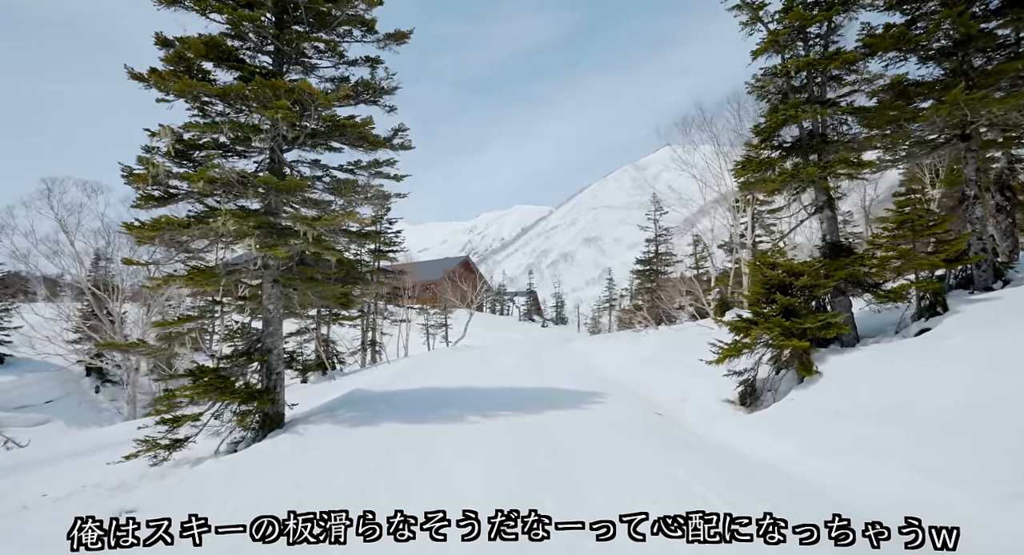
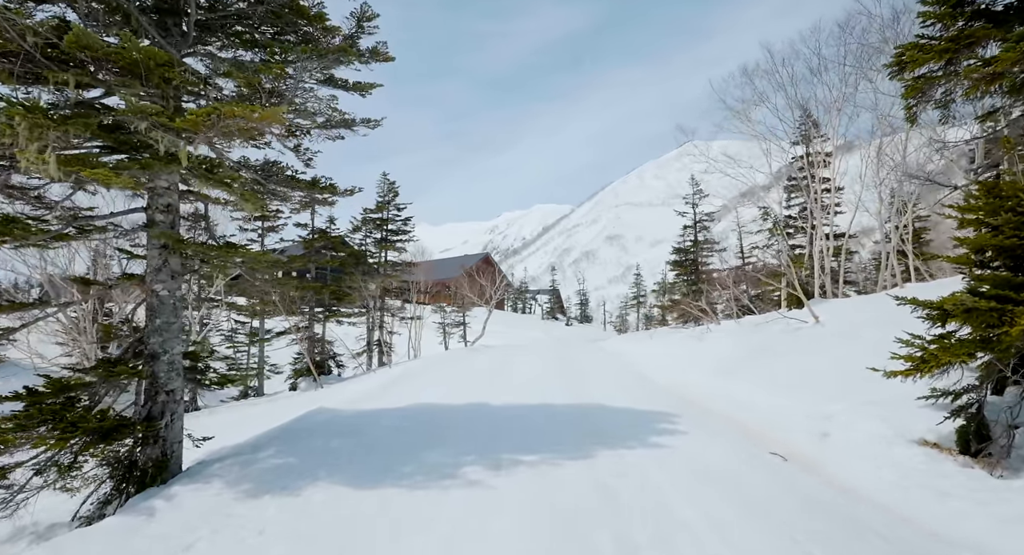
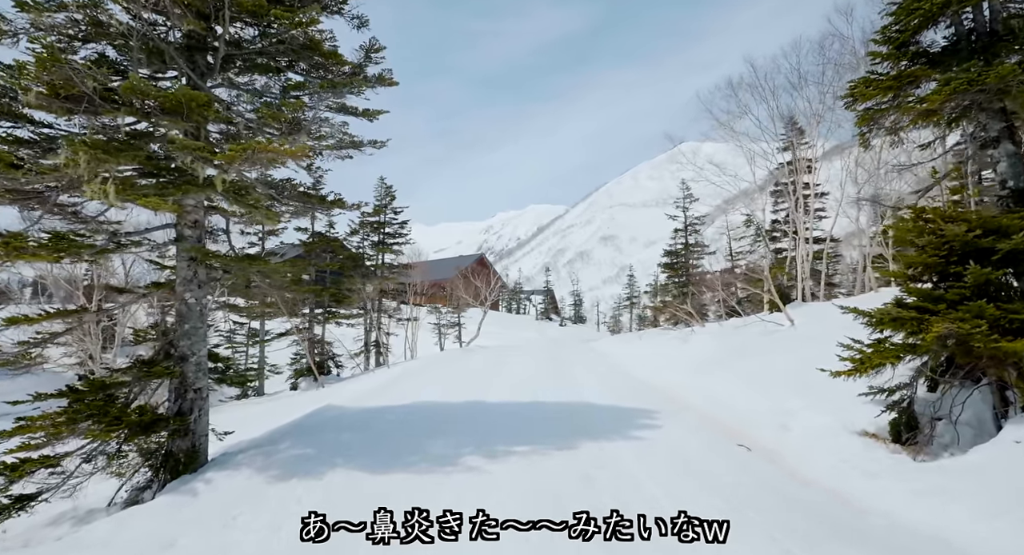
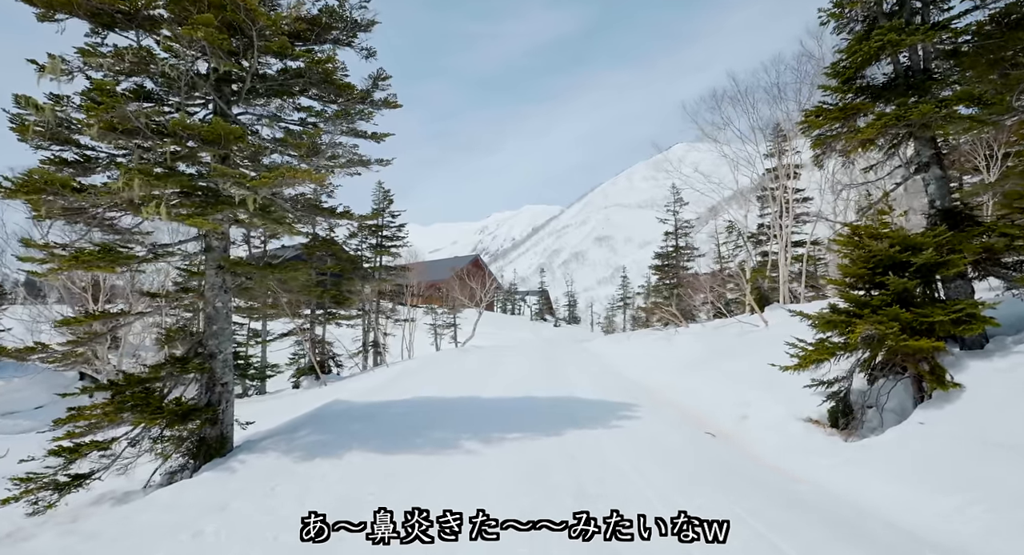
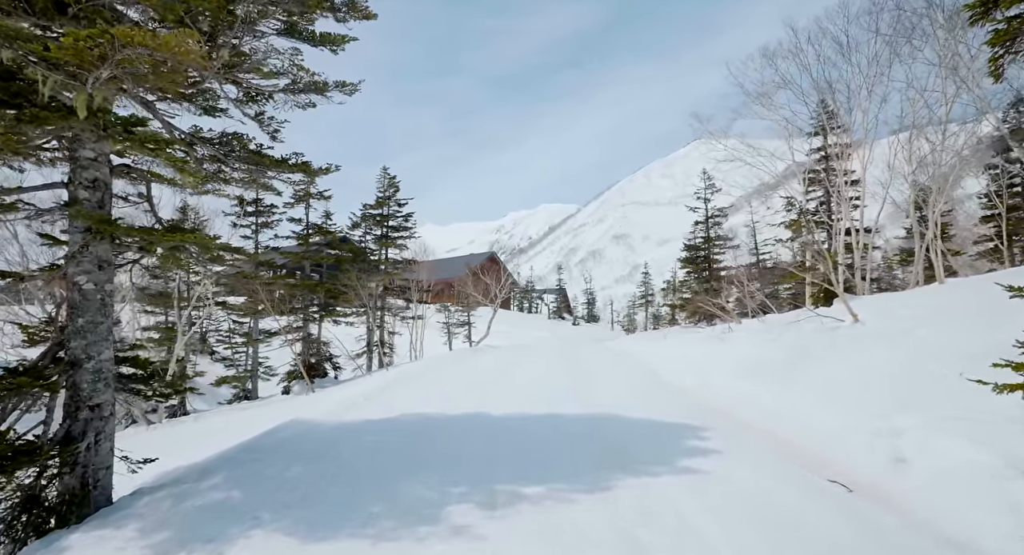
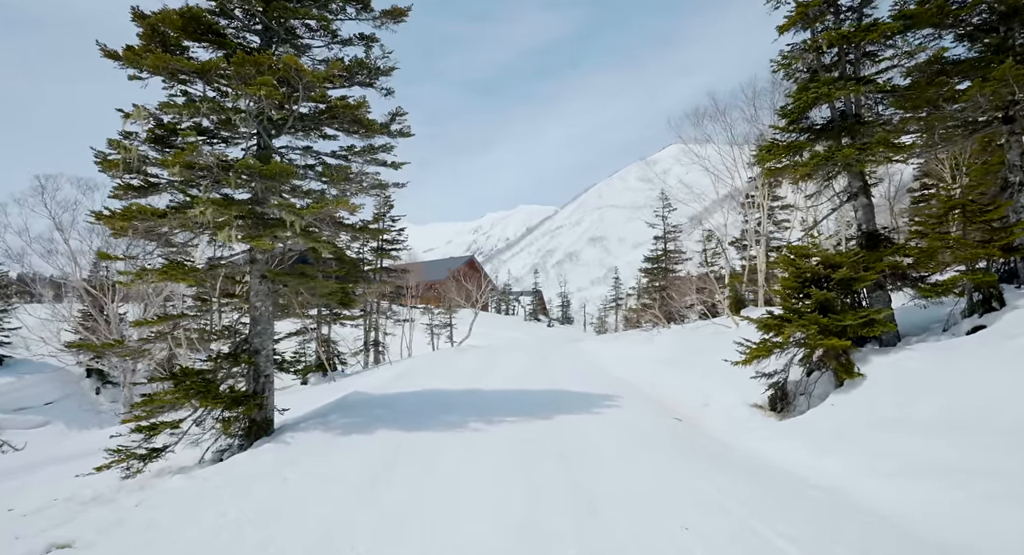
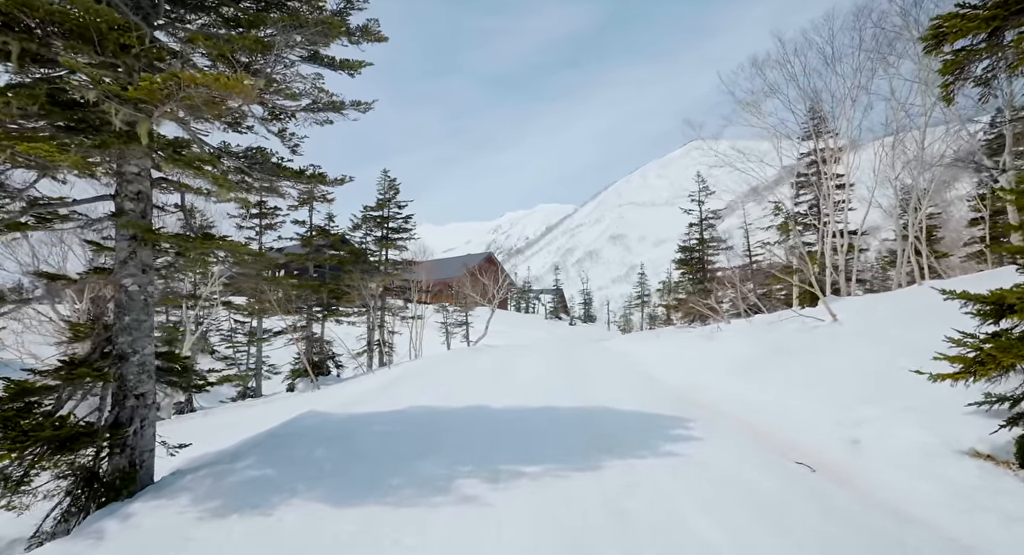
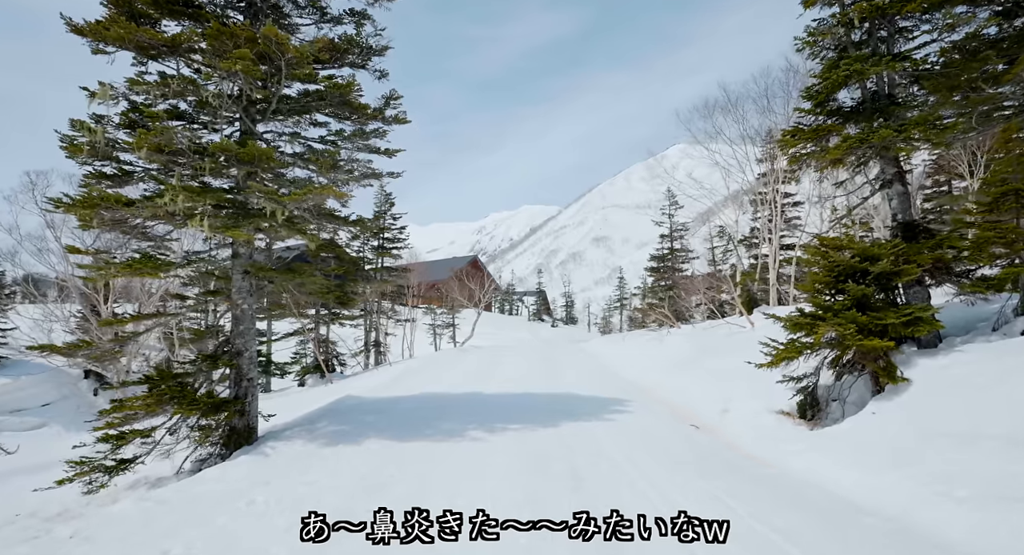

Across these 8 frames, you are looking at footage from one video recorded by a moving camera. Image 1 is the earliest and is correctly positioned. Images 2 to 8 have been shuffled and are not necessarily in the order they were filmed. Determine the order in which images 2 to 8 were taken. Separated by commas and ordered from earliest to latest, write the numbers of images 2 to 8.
6, 8, 4, 3, 2, 7, 5
